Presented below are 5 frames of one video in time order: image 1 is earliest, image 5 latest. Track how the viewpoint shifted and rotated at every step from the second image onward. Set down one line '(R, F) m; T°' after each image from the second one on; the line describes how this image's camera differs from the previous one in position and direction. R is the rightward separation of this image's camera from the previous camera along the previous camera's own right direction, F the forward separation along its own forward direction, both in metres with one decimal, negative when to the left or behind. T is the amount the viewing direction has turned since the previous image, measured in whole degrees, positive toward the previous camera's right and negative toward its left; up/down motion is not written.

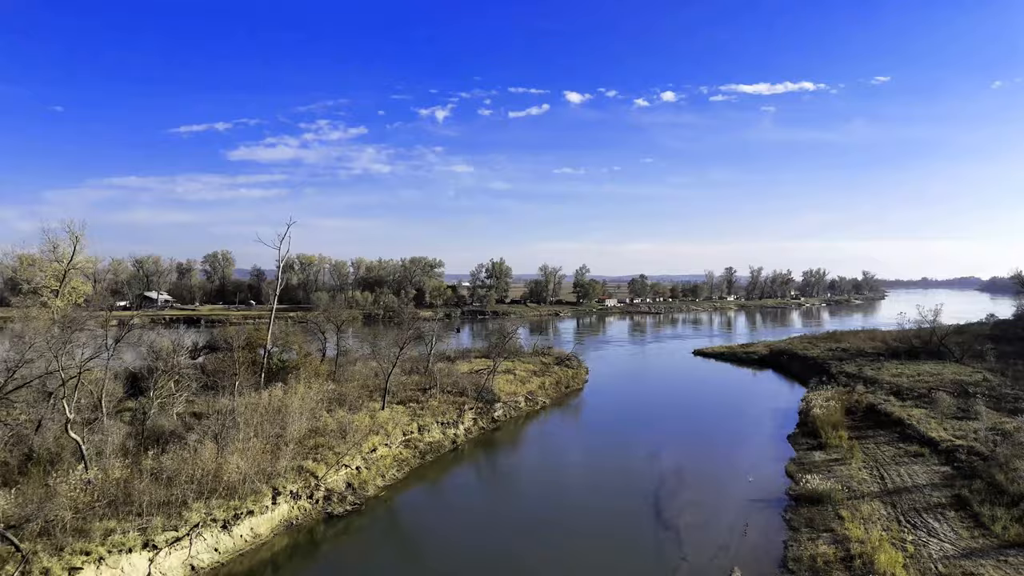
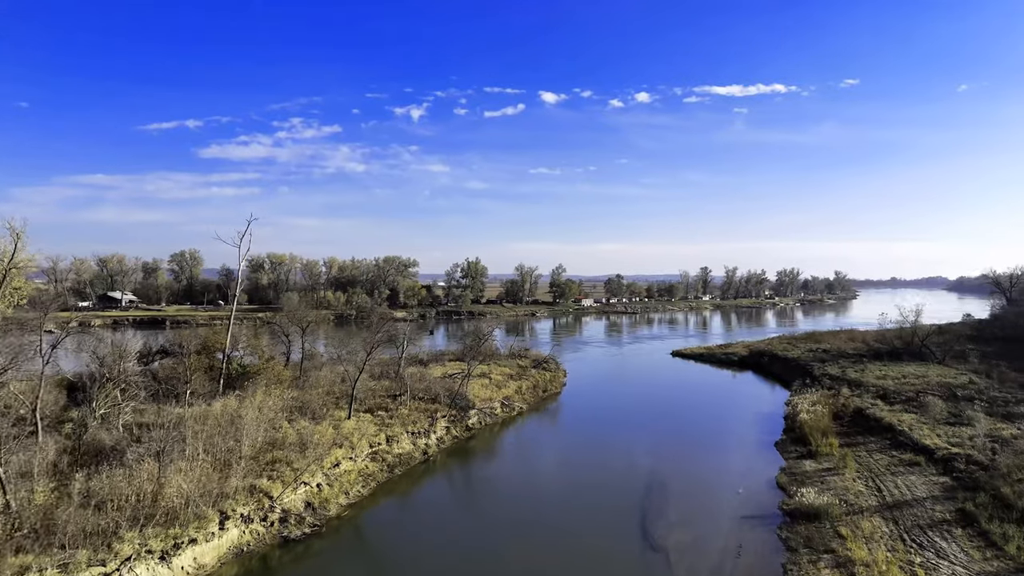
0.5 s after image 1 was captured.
(+0.1, +1.4) m; +3°
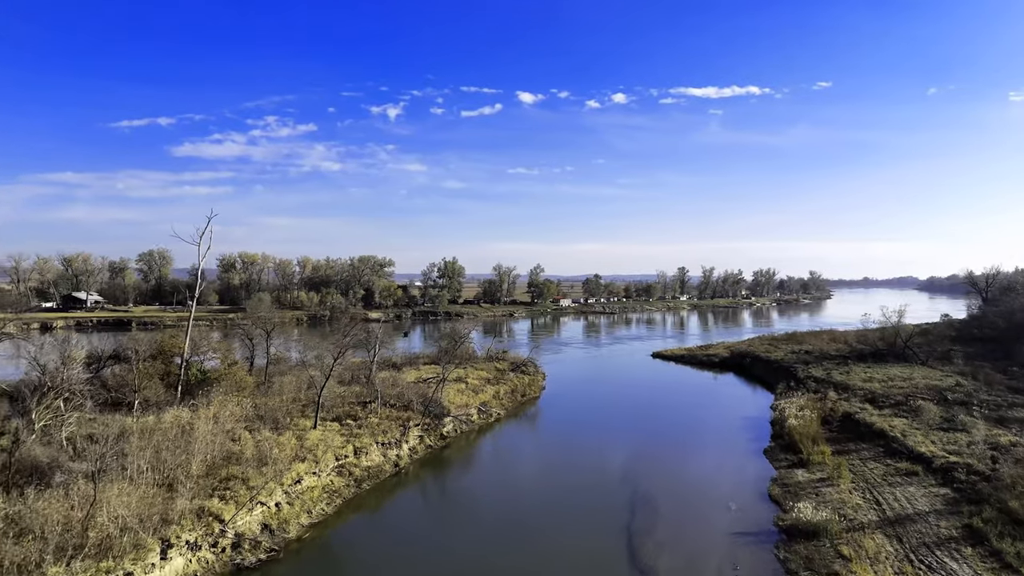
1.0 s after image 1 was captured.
(0.0, +1.3) m; +2°
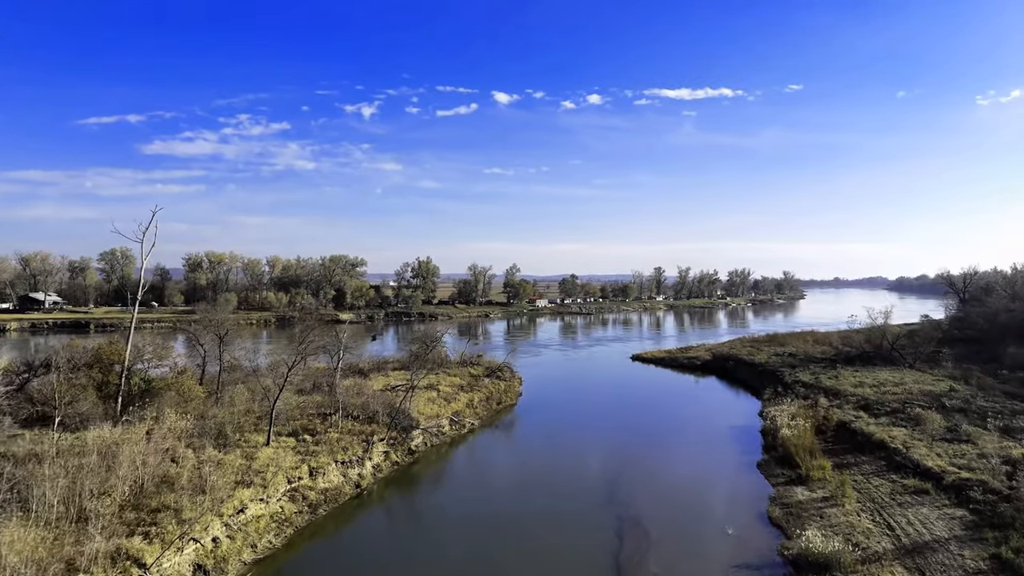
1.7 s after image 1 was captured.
(+0.1, +1.8) m; +3°
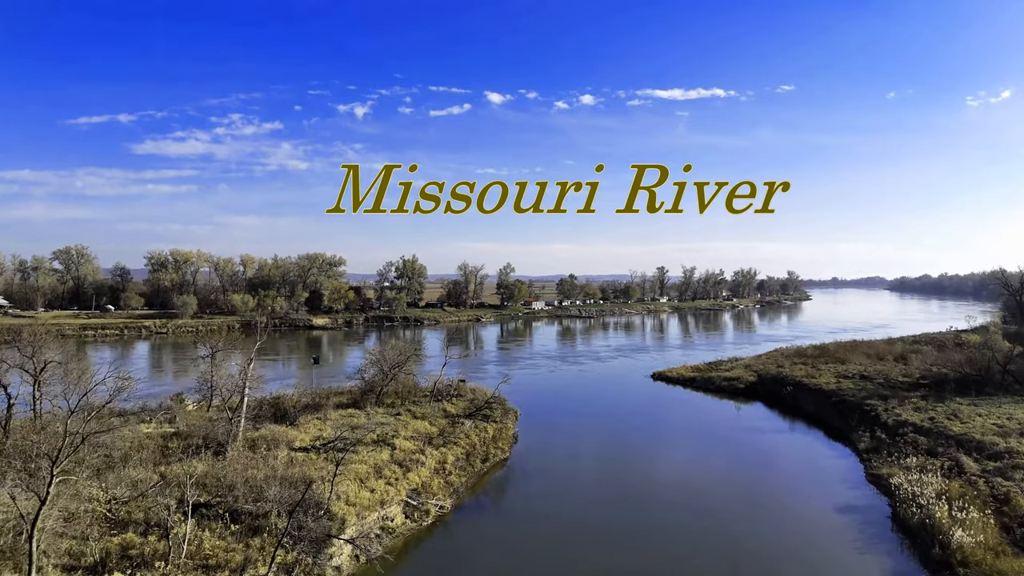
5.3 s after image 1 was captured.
(0.0, +7.7) m; +1°
